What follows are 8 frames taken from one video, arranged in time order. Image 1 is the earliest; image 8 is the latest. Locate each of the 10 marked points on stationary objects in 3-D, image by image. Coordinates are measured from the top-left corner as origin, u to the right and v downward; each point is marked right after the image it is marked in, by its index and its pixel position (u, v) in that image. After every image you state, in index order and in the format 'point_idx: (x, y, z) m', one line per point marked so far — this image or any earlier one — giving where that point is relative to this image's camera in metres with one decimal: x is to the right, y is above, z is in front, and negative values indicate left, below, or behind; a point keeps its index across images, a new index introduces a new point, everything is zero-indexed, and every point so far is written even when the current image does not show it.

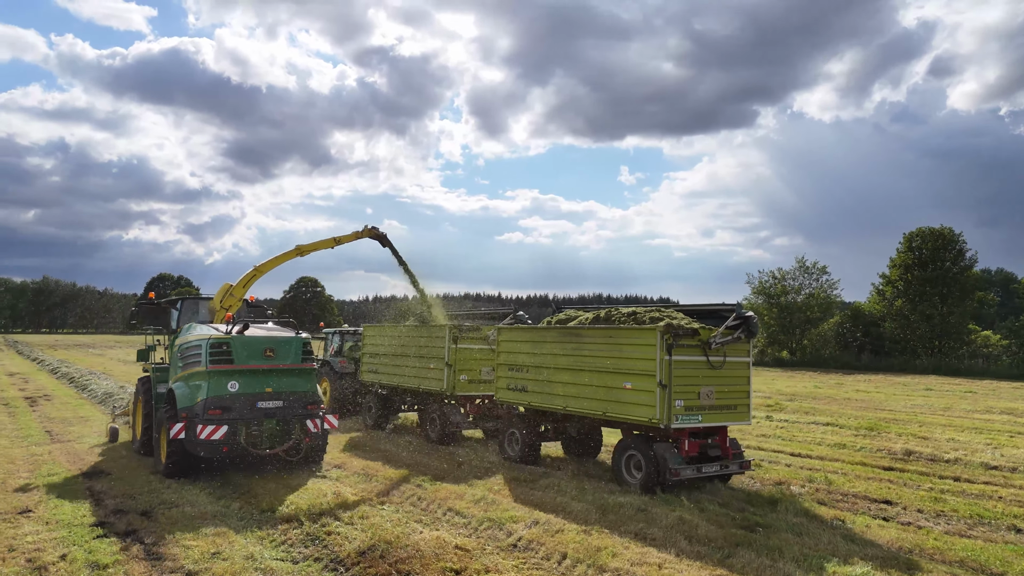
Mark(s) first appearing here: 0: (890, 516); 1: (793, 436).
0: (+3.6, -2.2, +7.0) m
1: (+4.6, -2.4, +11.9) m
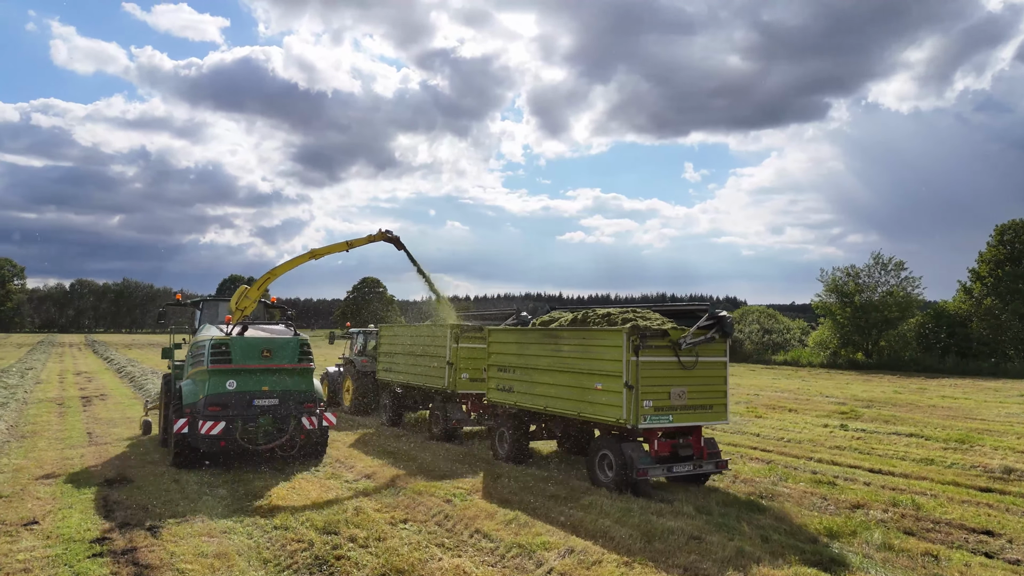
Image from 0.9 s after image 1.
0: (+3.9, -2.1, +5.9) m
1: (+5.3, -2.4, +10.8) m
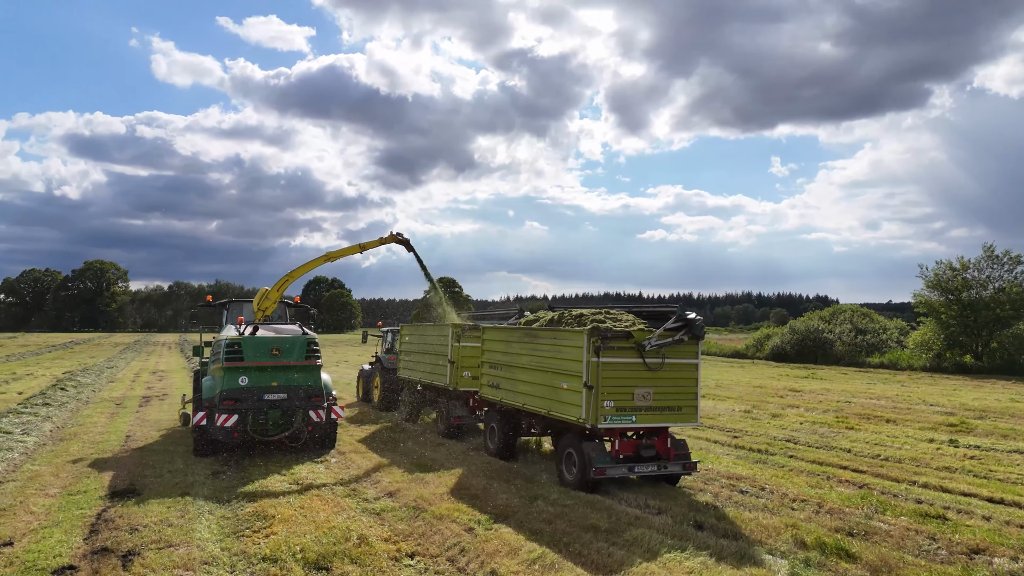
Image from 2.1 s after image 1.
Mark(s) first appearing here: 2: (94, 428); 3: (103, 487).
0: (+4.0, -2.1, +4.4) m
1: (+6.0, -2.3, +9.1) m
2: (-7.1, -2.3, +12.3) m
3: (-4.3, -2.1, +7.7) m
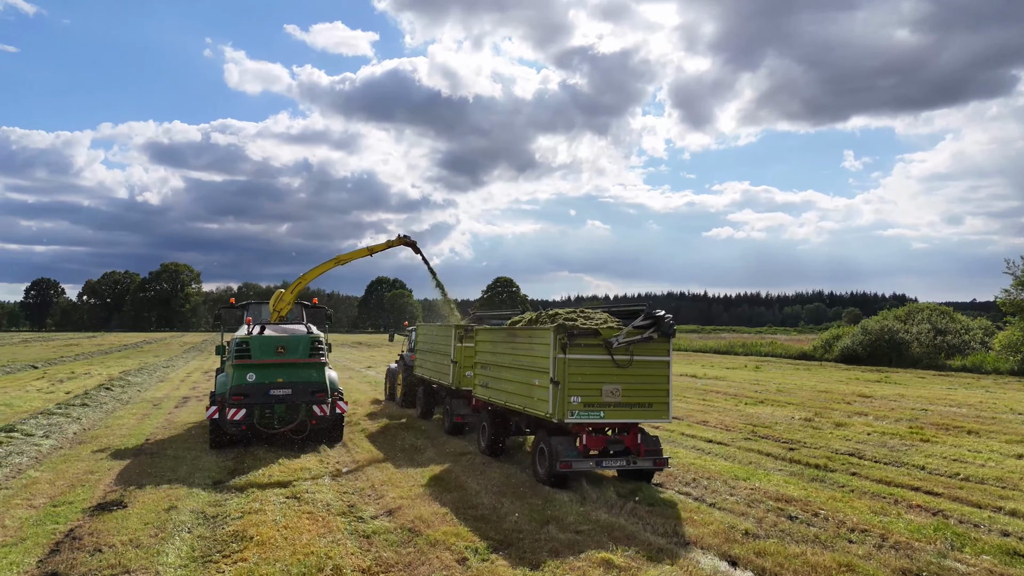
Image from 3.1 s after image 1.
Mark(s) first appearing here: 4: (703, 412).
0: (+3.9, -2.0, +3.3) m
1: (+6.2, -2.2, +7.8) m
2: (-6.5, -2.3, +12.0) m
3: (-4.2, -2.1, +7.3) m
4: (+4.0, -2.7, +15.5) m
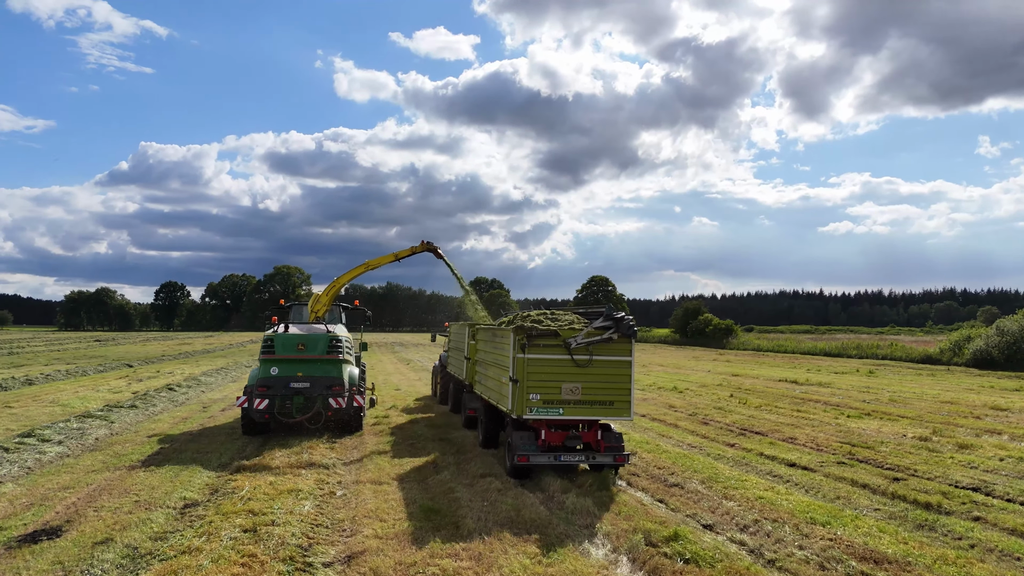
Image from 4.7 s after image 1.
0: (+3.3, -1.9, +1.3) m
1: (+6.2, -2.1, +5.4) m
2: (-5.8, -2.3, +11.5) m
3: (-4.2, -2.0, +6.4) m
4: (+5.2, -2.5, +13.4) m
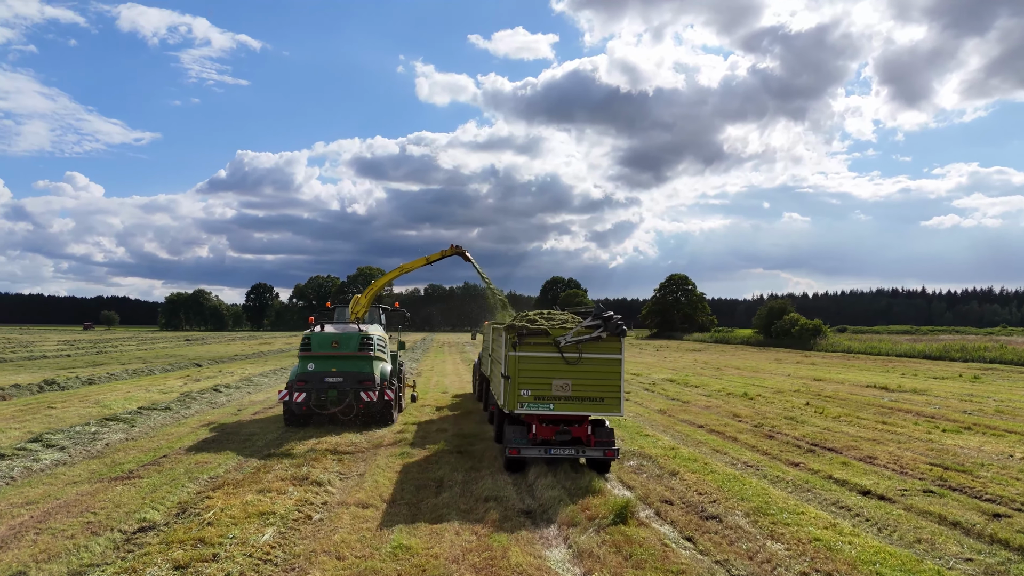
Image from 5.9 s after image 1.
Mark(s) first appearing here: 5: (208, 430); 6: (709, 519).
0: (+2.5, -1.9, -0.1) m
1: (+5.9, -2.0, +3.6) m
2: (-5.3, -2.3, +11.0) m
3: (-4.3, -2.0, +5.7) m
4: (+5.8, -2.5, +11.6) m
5: (-5.1, -2.4, +12.4) m
6: (+1.8, -2.2, +6.8) m
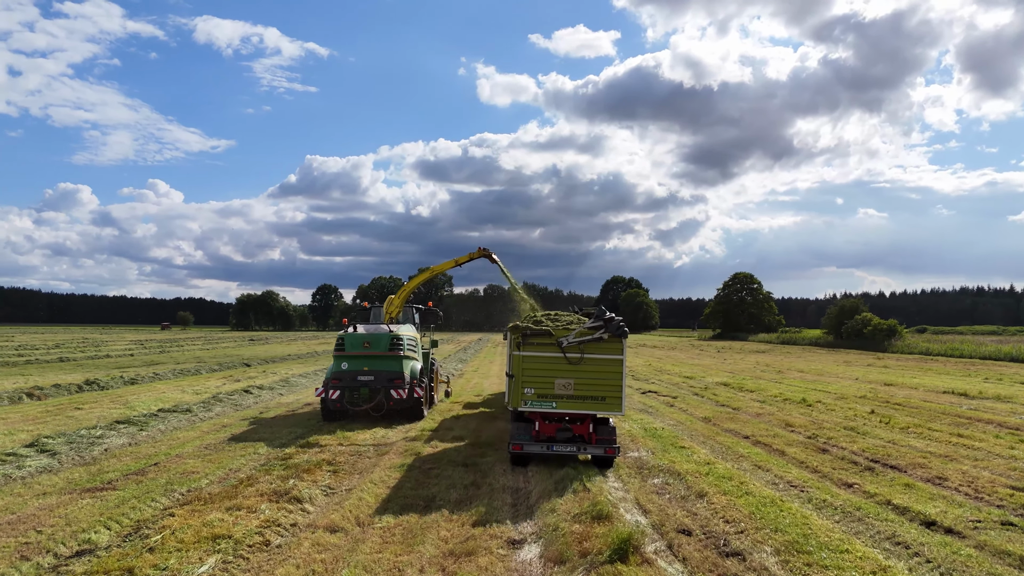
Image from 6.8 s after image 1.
0: (+1.8, -1.8, -1.3) m
1: (+5.5, -2.0, +2.2) m
2: (-5.0, -2.3, +10.5) m
3: (-4.5, -2.0, +5.2) m
4: (+6.1, -2.4, +10.2) m
5: (-4.8, -2.4, +11.9) m
6: (+1.7, -2.1, +5.7) m
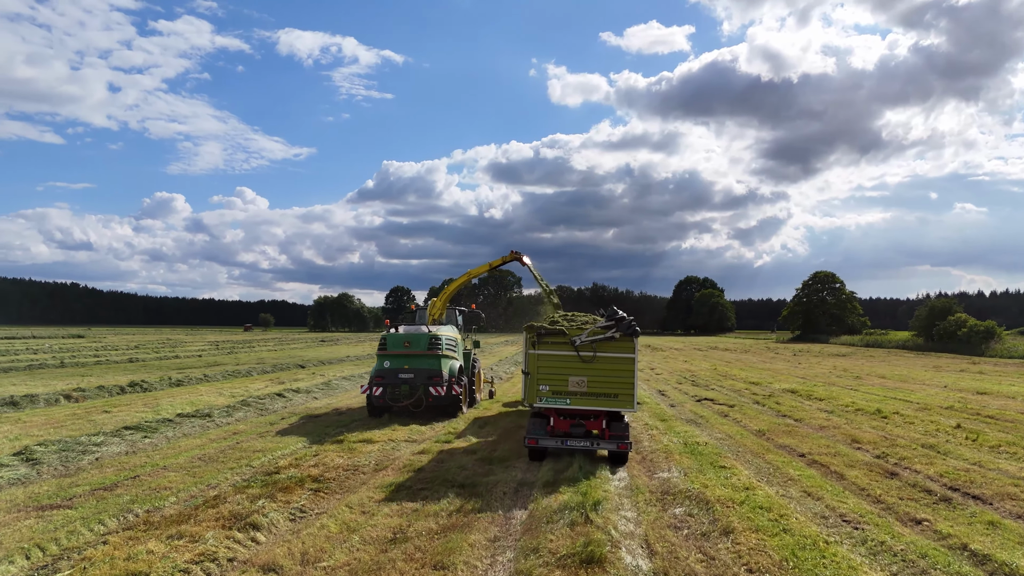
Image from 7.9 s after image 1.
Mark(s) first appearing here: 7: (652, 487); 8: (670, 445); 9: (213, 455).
0: (+0.8, -1.7, -2.5) m
1: (+4.8, -1.9, +0.6) m
2: (-4.8, -2.3, +9.9) m
3: (-4.8, -2.0, +4.6) m
4: (+6.2, -2.3, +8.5) m
5: (-4.4, -2.4, +11.3) m
6: (+1.4, -2.1, +4.5) m
7: (+1.6, -2.3, +8.3) m
8: (+2.3, -2.3, +10.8) m
9: (-4.1, -2.3, +10.1) m
